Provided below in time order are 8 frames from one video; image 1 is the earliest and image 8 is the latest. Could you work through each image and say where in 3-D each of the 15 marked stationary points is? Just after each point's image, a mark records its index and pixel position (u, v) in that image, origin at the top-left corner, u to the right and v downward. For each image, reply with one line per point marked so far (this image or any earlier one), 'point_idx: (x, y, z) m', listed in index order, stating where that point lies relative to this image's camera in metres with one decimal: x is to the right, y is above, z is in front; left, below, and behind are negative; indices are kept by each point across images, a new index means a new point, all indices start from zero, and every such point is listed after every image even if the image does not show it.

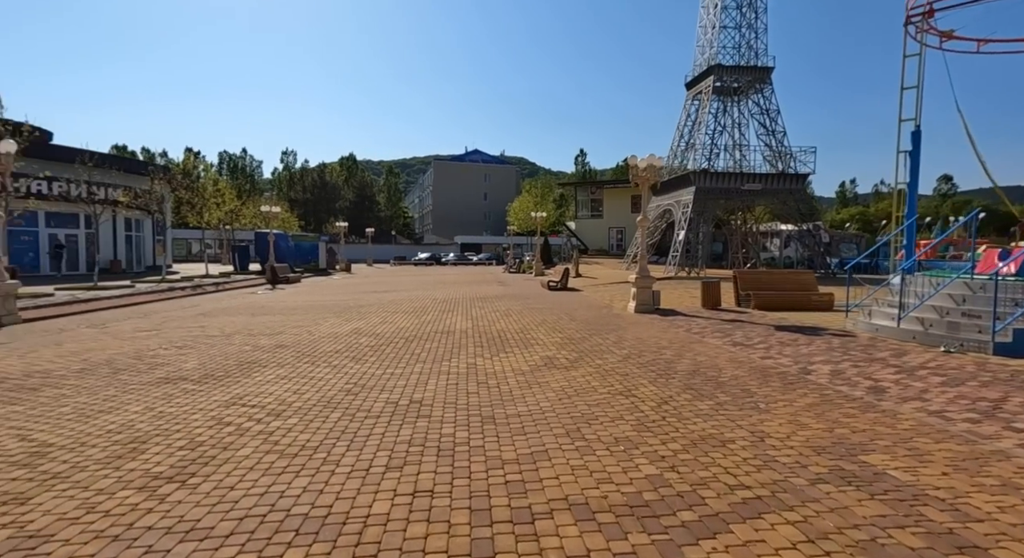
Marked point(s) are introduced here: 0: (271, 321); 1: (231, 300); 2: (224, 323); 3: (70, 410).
0: (-4.7, -0.8, +10.5) m
1: (-10.1, -0.8, +19.0) m
2: (-6.2, -1.0, +11.3) m
3: (-3.7, -1.1, +4.5) m
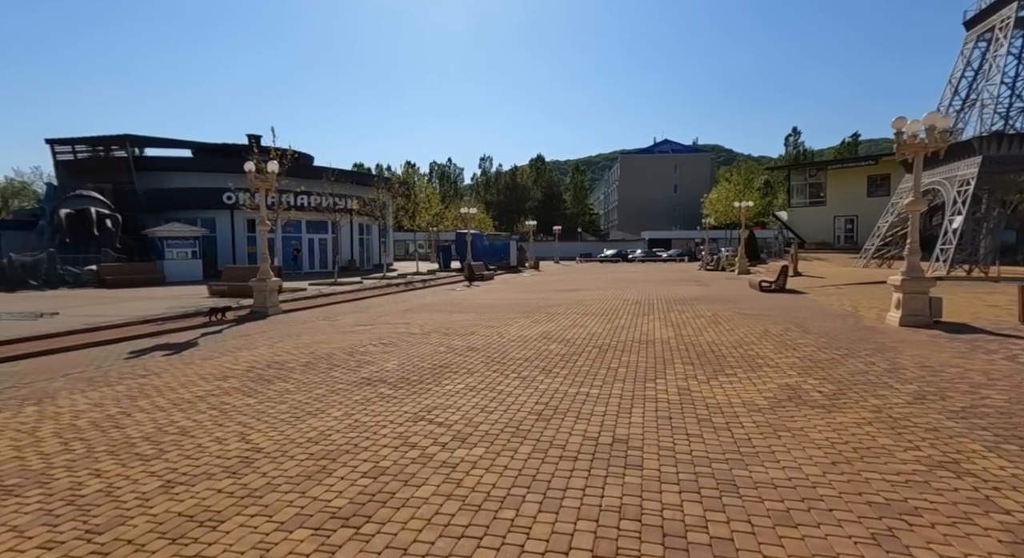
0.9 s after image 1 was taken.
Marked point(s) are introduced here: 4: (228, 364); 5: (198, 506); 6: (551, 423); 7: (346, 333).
0: (-0.9, -0.8, +10.7) m
1: (-3.1, -0.8, +20.5) m
2: (-2.0, -1.0, +12.0) m
3: (-2.0, -1.1, +4.7) m
4: (-3.9, -1.2, +7.2) m
5: (-1.6, -1.2, +2.8) m
6: (+0.3, -1.0, +3.6) m
7: (-3.1, -1.0, +9.9) m
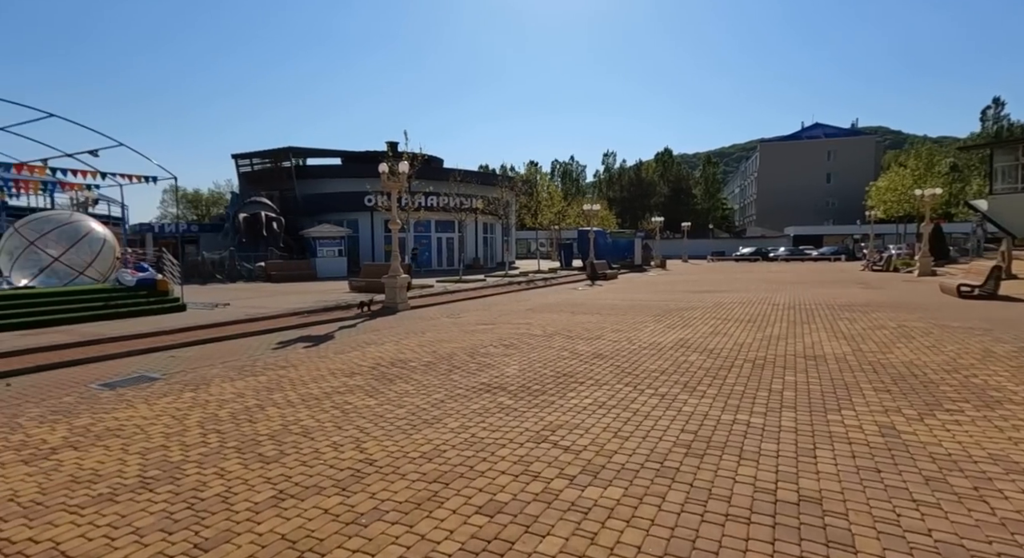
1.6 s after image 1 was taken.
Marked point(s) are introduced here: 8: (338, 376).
0: (+1.5, -0.8, +10.1) m
1: (+1.6, -0.7, +20.1) m
2: (+0.7, -1.0, +11.6) m
3: (-0.9, -1.1, +4.5) m
4: (-2.2, -1.1, +7.4) m
5: (-1.0, -1.2, +2.5) m
6: (+1.0, -1.0, +2.9) m
7: (-0.8, -1.0, +9.8) m
8: (-2.0, -1.1, +6.2) m
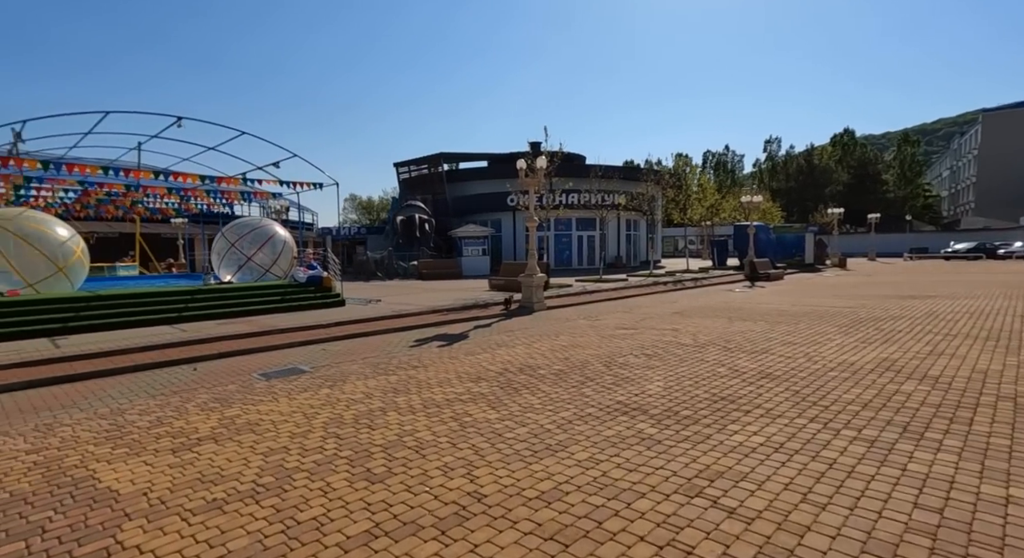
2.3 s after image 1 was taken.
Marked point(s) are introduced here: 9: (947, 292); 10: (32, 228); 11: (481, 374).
0: (+3.9, -0.8, +8.7) m
1: (+6.6, -0.7, +18.3) m
2: (+3.5, -1.0, +10.3) m
3: (+0.1, -1.1, +3.9) m
4: (-0.4, -1.1, +7.0) m
5: (-0.5, -1.2, +2.0) m
6: (+1.6, -1.0, +1.8) m
7: (+1.6, -1.0, +9.0) m
8: (-0.5, -1.1, +5.8) m
9: (+10.3, -0.3, +12.6) m
10: (-9.3, +1.0, +10.4) m
11: (-0.4, -1.1, +6.1) m
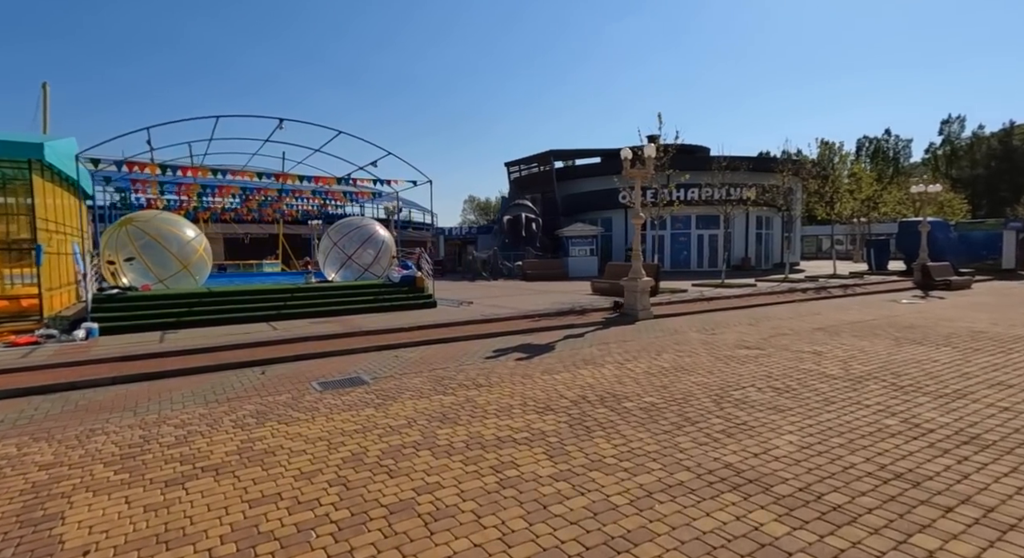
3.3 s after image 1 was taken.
0: (+5.1, -1.0, +6.5) m
1: (+9.9, -0.9, +15.4) m
2: (+5.1, -1.1, +8.2) m
3: (+0.4, -1.2, +2.7) m
4: (+0.6, -1.2, +5.8) m
5: (-0.6, -1.2, +1.0) m
6: (+1.3, -1.1, +0.4) m
7: (+2.9, -1.1, +7.4) m
8: (+0.2, -1.2, +4.7) m
9: (+12.2, -0.5, +9.0) m
10: (-7.3, +1.1, +11.1) m
11: (+0.4, -1.2, +5.0) m
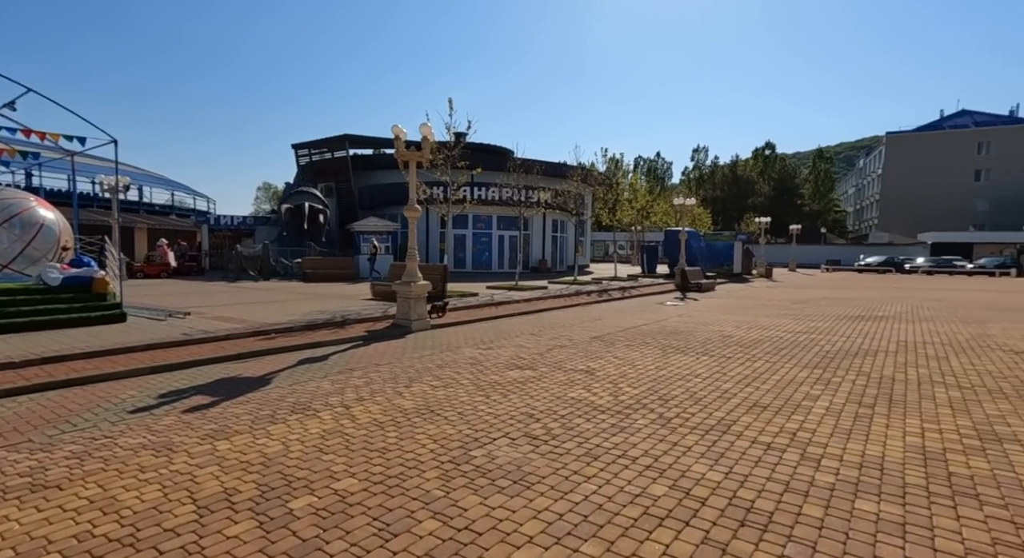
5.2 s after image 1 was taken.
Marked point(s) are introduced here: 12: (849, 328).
0: (+2.0, -1.1, +5.9) m
1: (+3.5, -1.1, +15.9) m
2: (+1.4, -1.3, +7.5) m
3: (-1.1, -1.3, +0.7) m
4: (-2.0, -1.3, +3.7) m
5: (-1.5, -1.4, -1.3) m
6: (+0.6, -1.2, -1.2) m
7: (-0.3, -1.2, +6.0) m
8: (-2.0, -1.3, +2.5) m
9: (+7.8, -0.8, +10.7) m
10: (-11.2, +1.1, +5.9) m
11: (-1.9, -1.3, +2.8) m
12: (+10.4, -0.6, +15.6) m
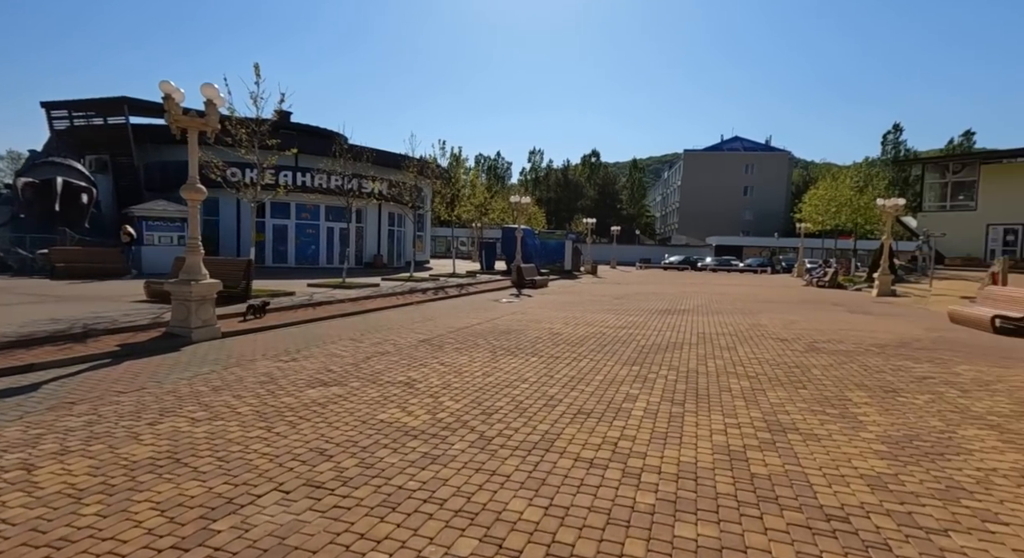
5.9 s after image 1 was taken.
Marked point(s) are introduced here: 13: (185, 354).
0: (0.0, -1.1, +5.3) m
1: (-1.5, -1.0, +15.2) m
2: (-1.0, -1.3, +6.6) m
3: (-1.5, -1.4, -0.6) m
4: (-3.2, -1.3, +2.0) m
5: (-1.2, -1.4, -2.6) m
6: (+0.7, -1.3, -1.9) m
7: (-2.2, -1.2, +4.7) m
8: (-2.9, -1.3, +0.9) m
9: (+4.2, -0.8, +11.5) m
10: (-12.6, +1.1, +1.4) m
11: (-2.8, -1.3, +1.2) m
12: (+5.3, -0.6, +17.0) m
13: (-4.8, -1.1, +7.7) m
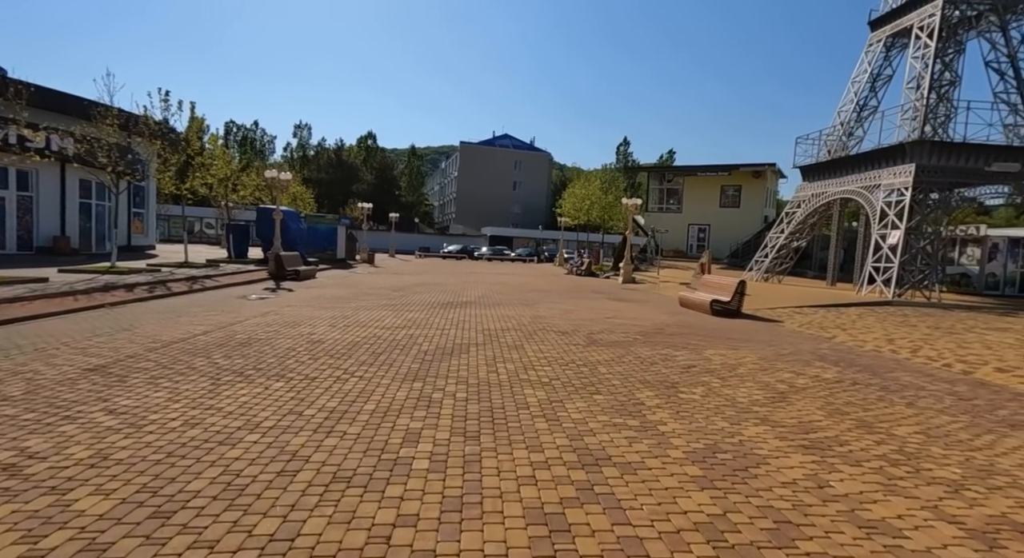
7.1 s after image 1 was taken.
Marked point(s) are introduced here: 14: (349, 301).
0: (-1.7, -1.2, +2.6) m
1: (-7.0, -0.9, +11.2) m
2: (-3.1, -1.3, +3.5) m
3: (-0.6, -1.6, -3.4) m
4: (-3.3, -1.4, -1.6) m
5: (+0.3, -1.7, -5.1) m
6: (+1.9, -1.5, -3.7) m
7: (-3.5, -1.3, +1.2) m
8: (-2.5, -1.5, -2.5) m
9: (-0.3, -0.7, +10.1) m
10: (-11.7, +0.9, -6.0) m
11: (-2.6, -1.5, -2.2) m
12: (-1.5, -0.4, +15.4) m
13: (-7.0, -1.1, +2.9) m
14: (-5.2, -0.5, +17.5) m
